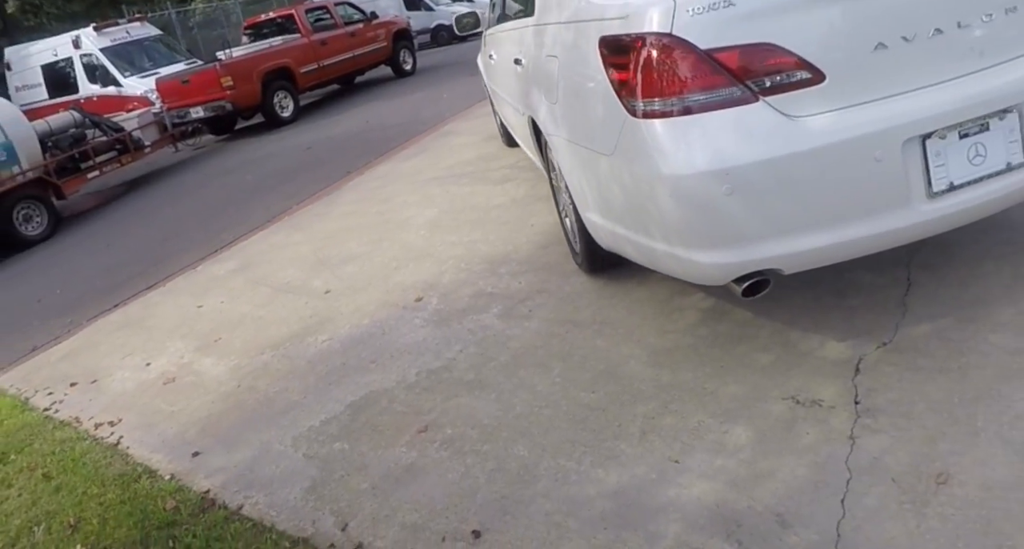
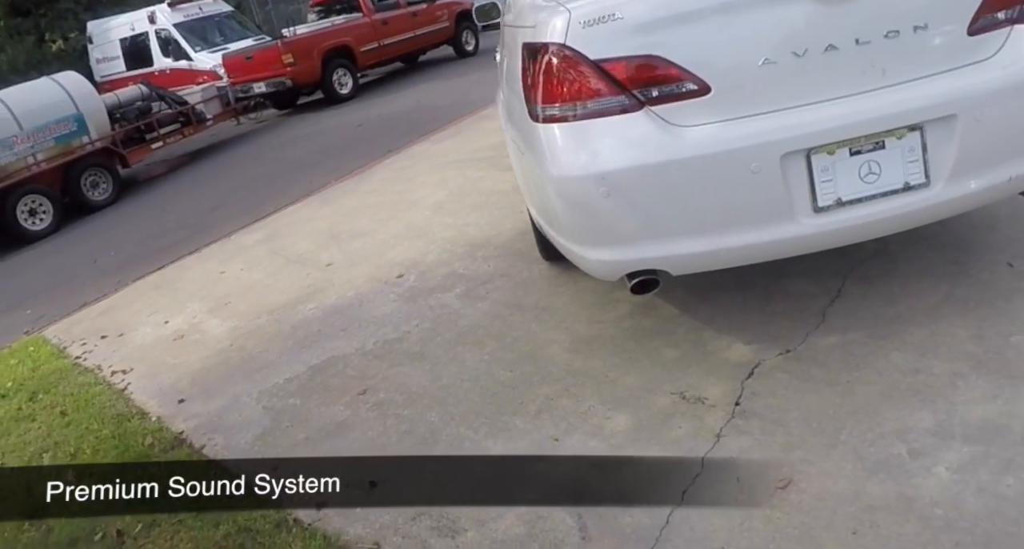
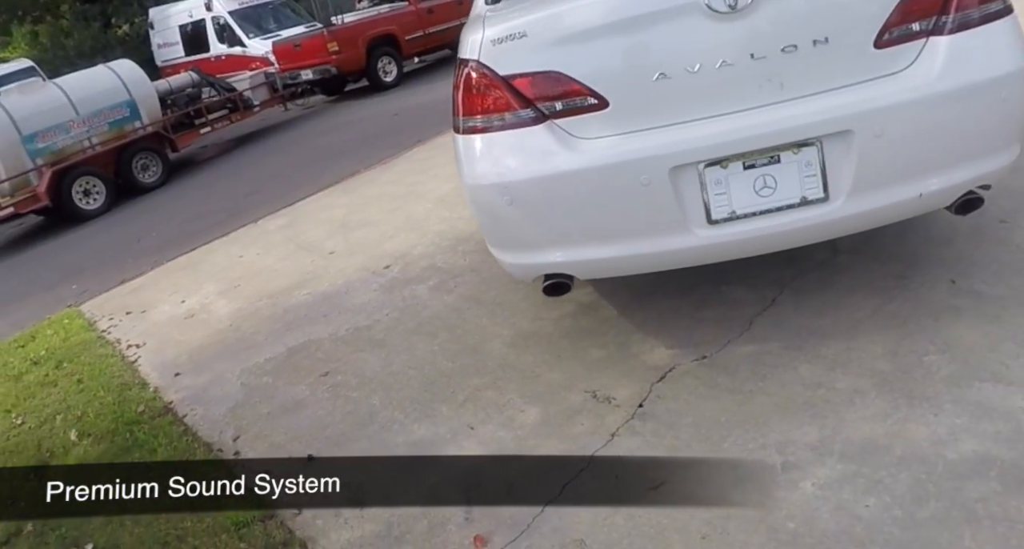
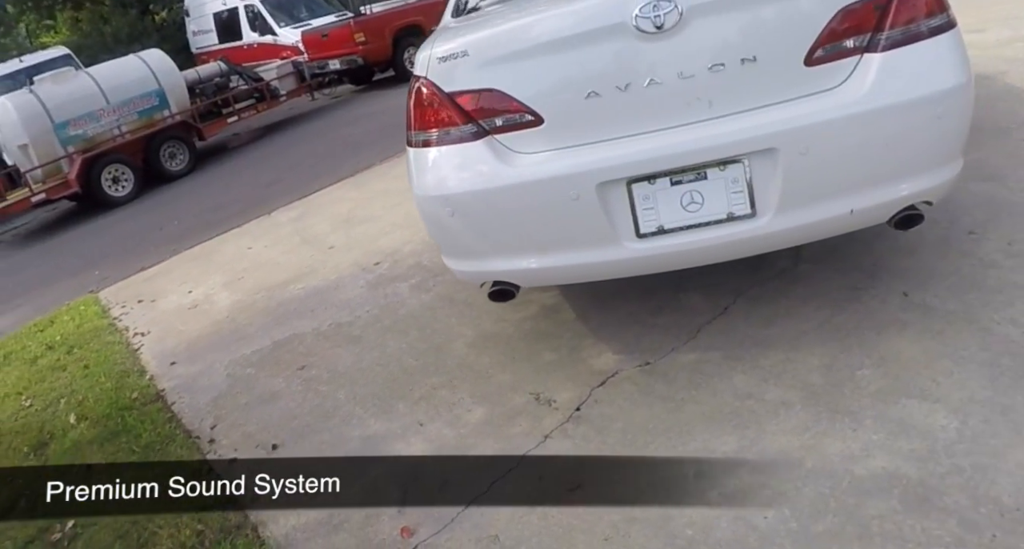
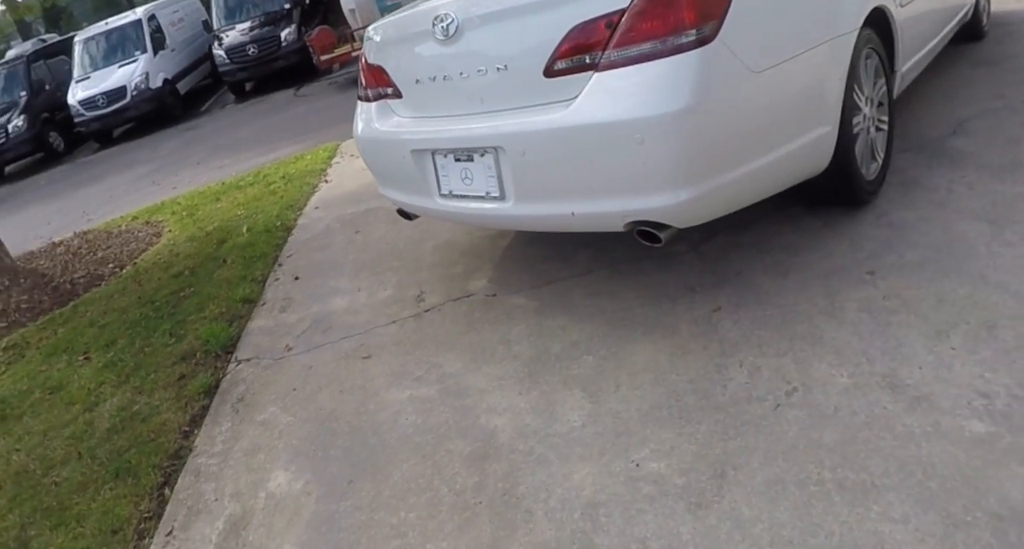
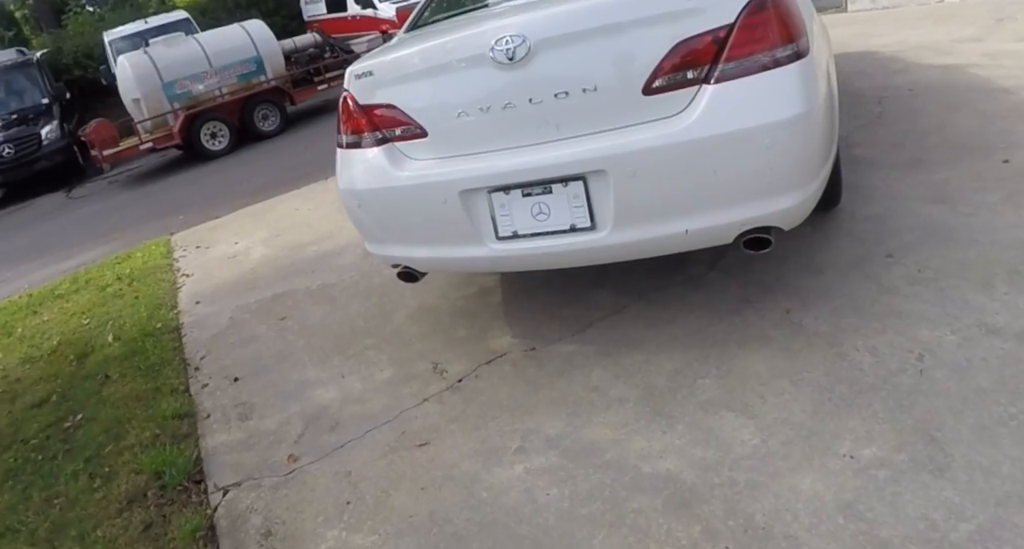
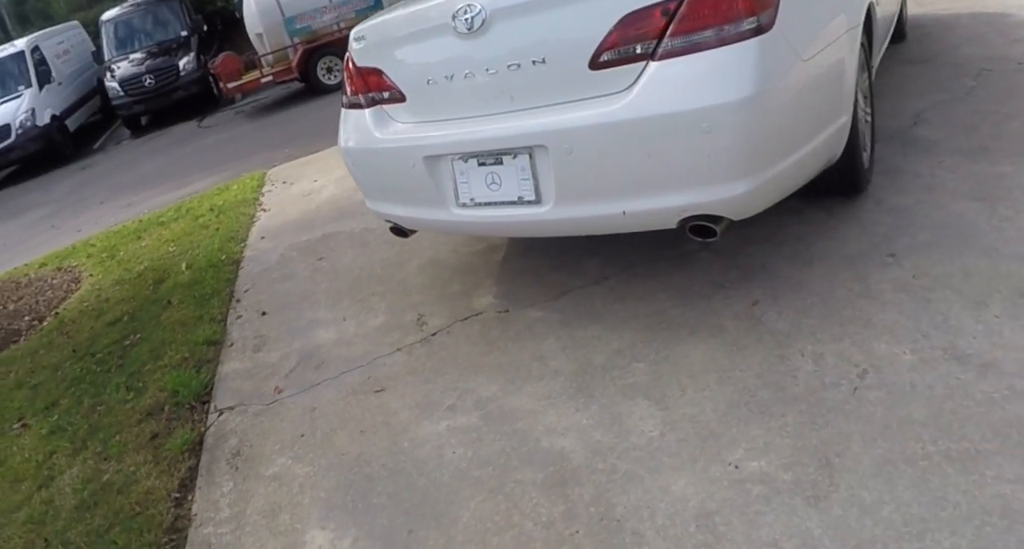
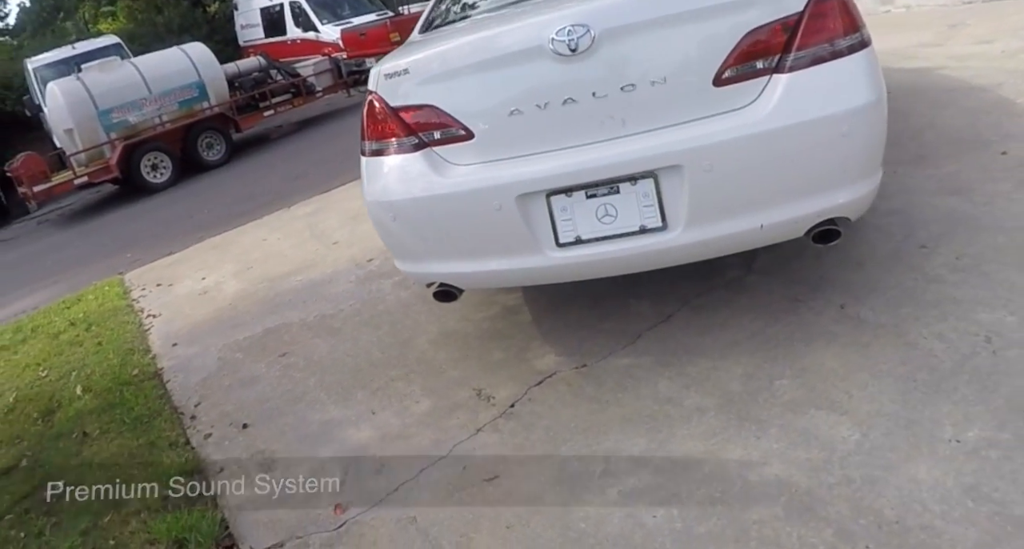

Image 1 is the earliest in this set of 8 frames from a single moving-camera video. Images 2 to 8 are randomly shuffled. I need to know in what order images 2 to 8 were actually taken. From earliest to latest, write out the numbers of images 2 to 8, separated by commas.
2, 3, 4, 8, 6, 7, 5
